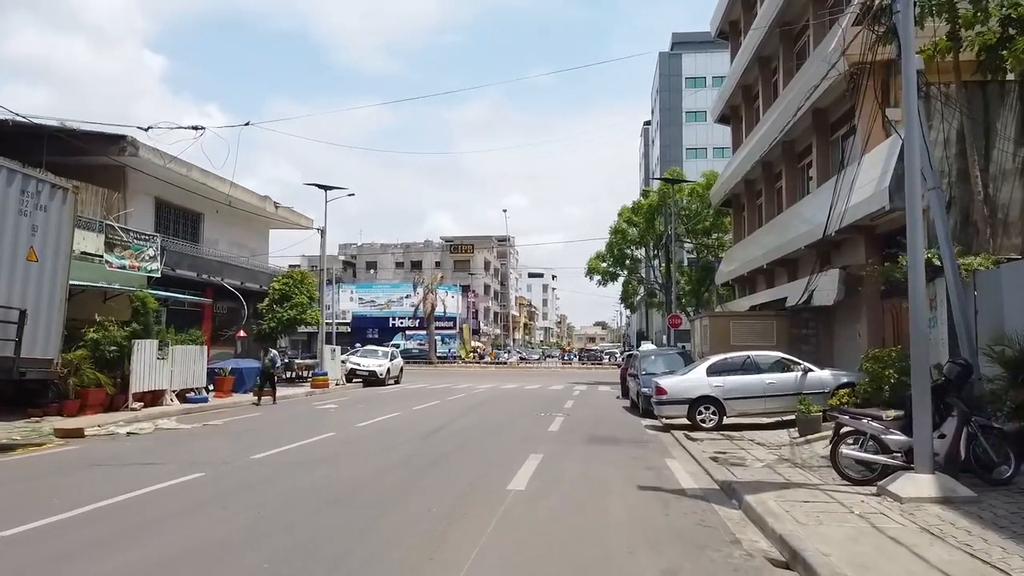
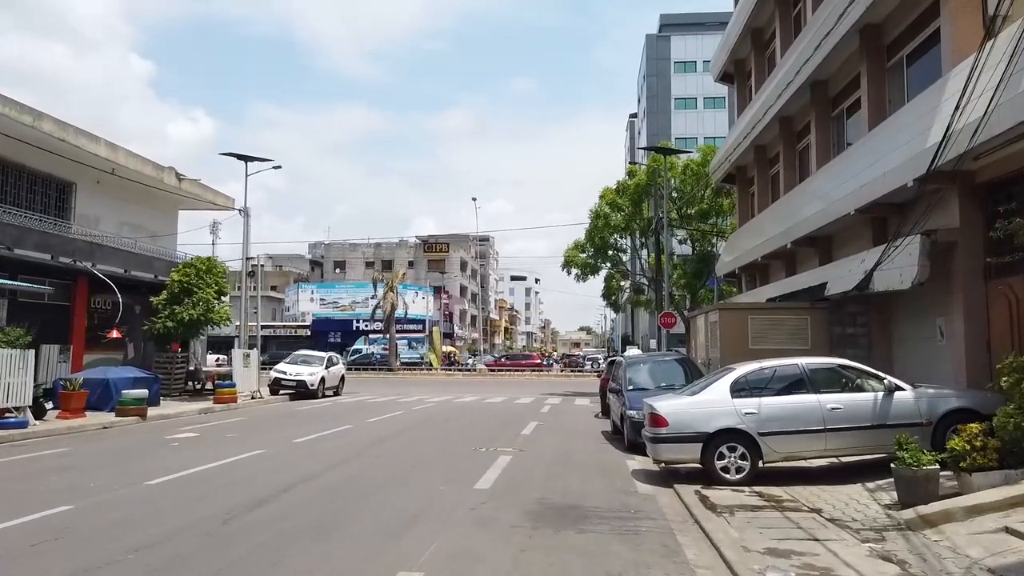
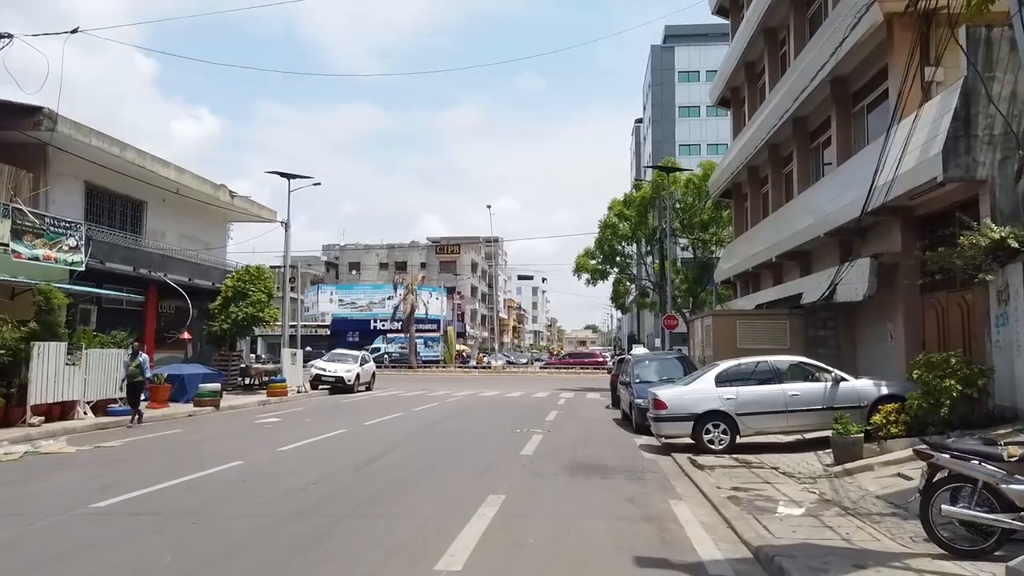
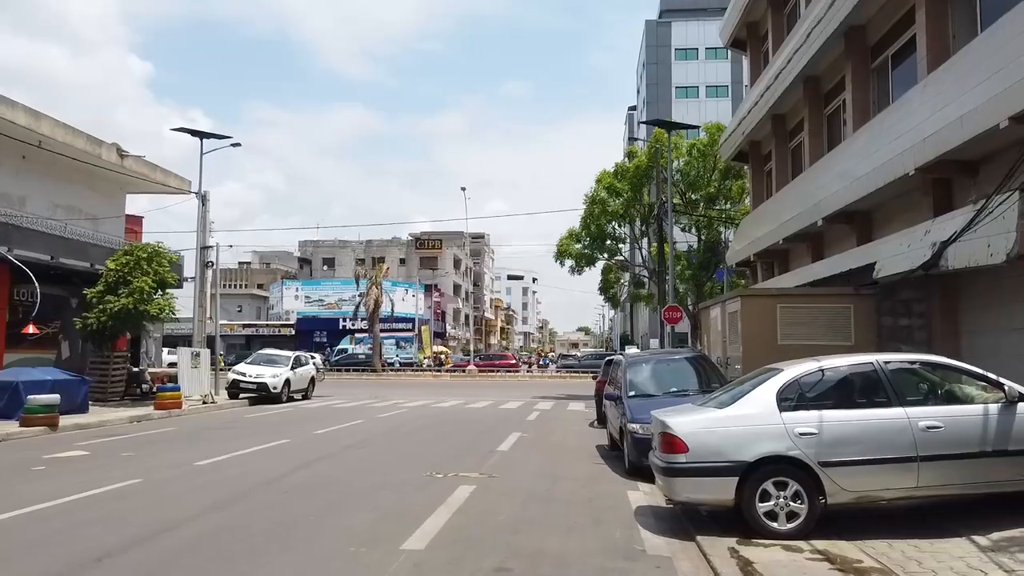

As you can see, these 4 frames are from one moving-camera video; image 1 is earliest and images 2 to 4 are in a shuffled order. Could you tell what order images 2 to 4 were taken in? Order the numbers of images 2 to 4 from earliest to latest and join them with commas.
3, 2, 4
